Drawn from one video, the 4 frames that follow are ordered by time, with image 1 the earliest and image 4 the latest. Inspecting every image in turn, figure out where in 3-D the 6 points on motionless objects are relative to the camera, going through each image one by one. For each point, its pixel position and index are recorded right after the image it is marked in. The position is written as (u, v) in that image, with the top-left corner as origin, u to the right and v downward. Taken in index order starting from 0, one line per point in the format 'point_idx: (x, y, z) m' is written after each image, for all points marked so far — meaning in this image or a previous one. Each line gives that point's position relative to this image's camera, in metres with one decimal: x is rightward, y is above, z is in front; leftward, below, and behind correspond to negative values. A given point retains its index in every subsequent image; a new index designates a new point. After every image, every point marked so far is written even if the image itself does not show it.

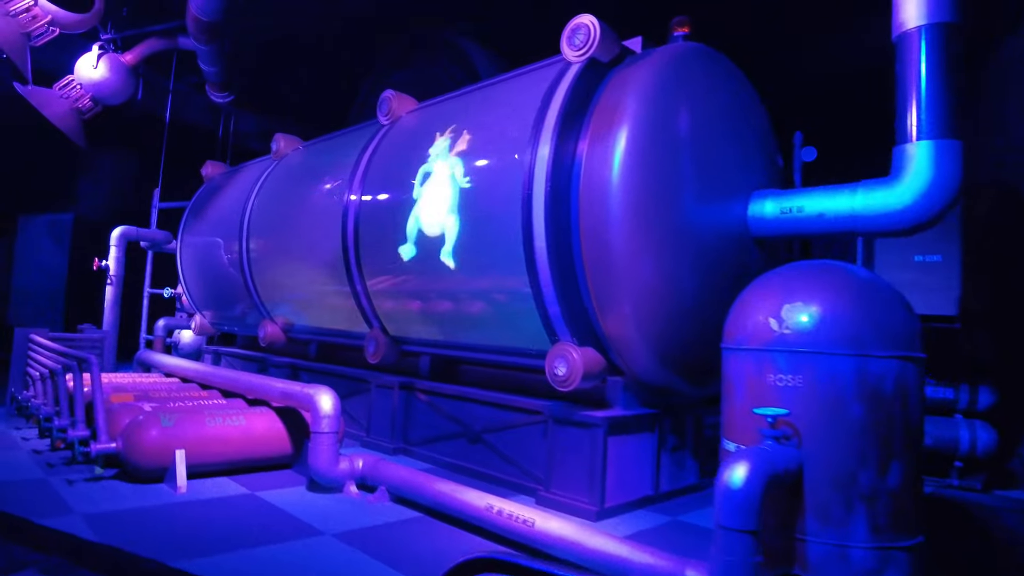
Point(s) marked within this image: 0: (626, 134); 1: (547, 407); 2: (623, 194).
0: (+0.6, +0.8, +3.4) m
1: (+0.2, -0.8, +3.9) m
2: (+0.6, +0.5, +3.4) m
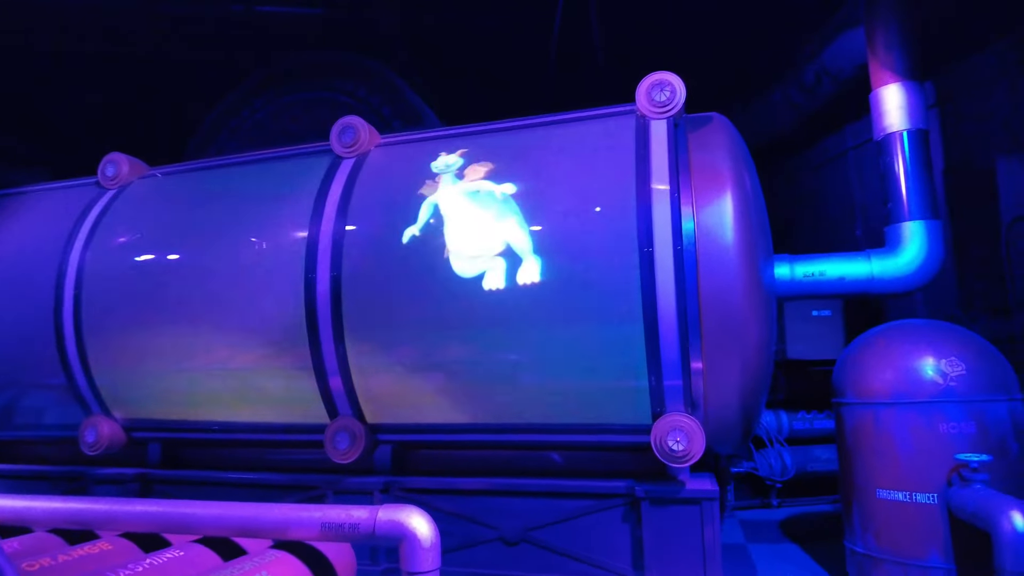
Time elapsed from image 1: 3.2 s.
0: (+1.2, +0.5, +3.4) m
1: (+0.7, -1.1, +3.5) m
2: (+1.2, +0.2, +3.4) m
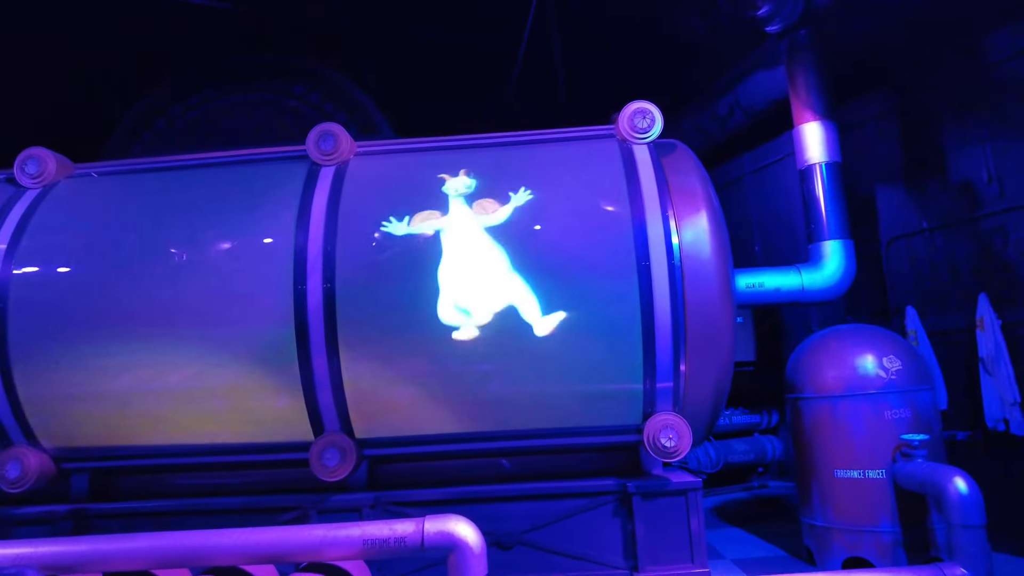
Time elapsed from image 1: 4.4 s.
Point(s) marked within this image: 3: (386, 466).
0: (+1.2, +0.4, +3.8) m
1: (+0.7, -1.2, +3.8) m
2: (+1.3, +0.1, +3.8) m
3: (-0.8, -1.2, +4.2) m
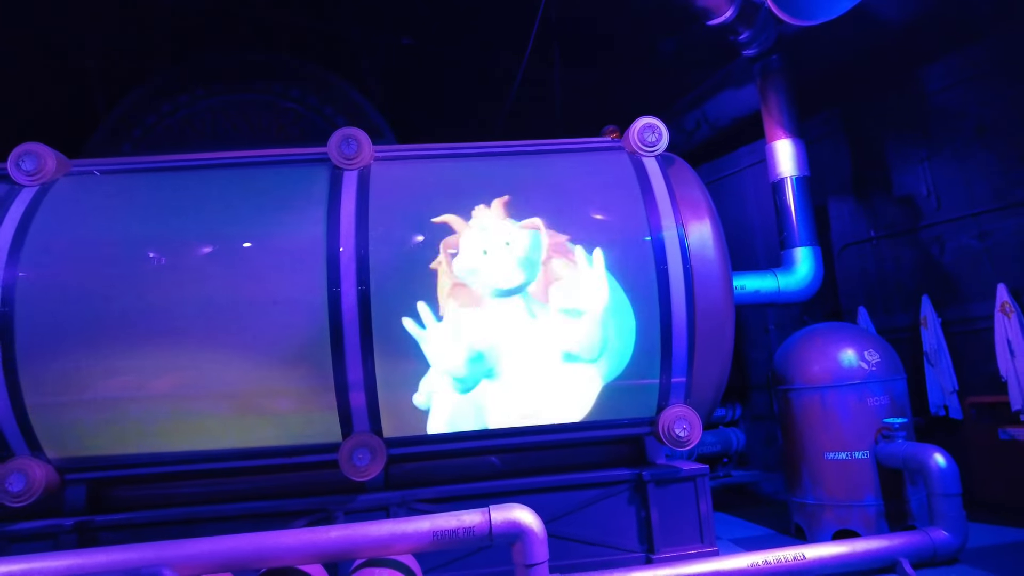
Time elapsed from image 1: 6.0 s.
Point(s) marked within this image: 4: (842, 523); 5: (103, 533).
0: (+1.4, +0.4, +4.2) m
1: (+0.8, -1.2, +4.1) m
2: (+1.4, +0.1, +4.1) m
3: (-0.7, -1.2, +4.2) m
4: (+2.9, -2.0, +5.4) m
5: (-2.5, -1.5, +3.8) m
